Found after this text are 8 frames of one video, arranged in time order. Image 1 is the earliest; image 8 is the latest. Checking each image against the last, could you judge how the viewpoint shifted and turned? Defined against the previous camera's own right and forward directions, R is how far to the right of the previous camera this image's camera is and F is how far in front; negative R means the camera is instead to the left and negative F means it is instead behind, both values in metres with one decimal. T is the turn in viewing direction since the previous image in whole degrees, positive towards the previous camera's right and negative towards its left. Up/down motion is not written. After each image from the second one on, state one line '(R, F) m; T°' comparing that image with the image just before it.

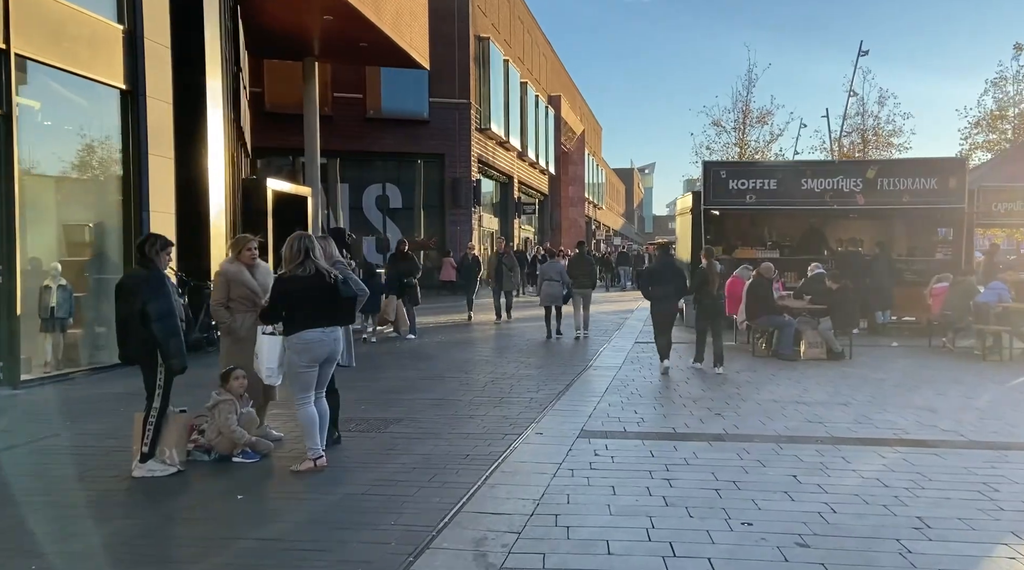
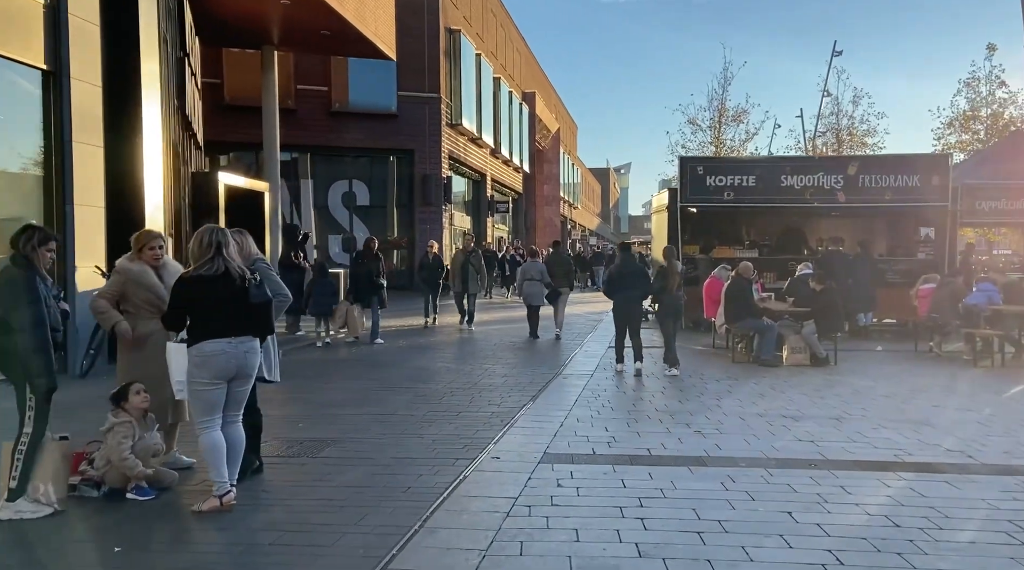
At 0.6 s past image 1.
(+0.2, +0.9) m; +2°
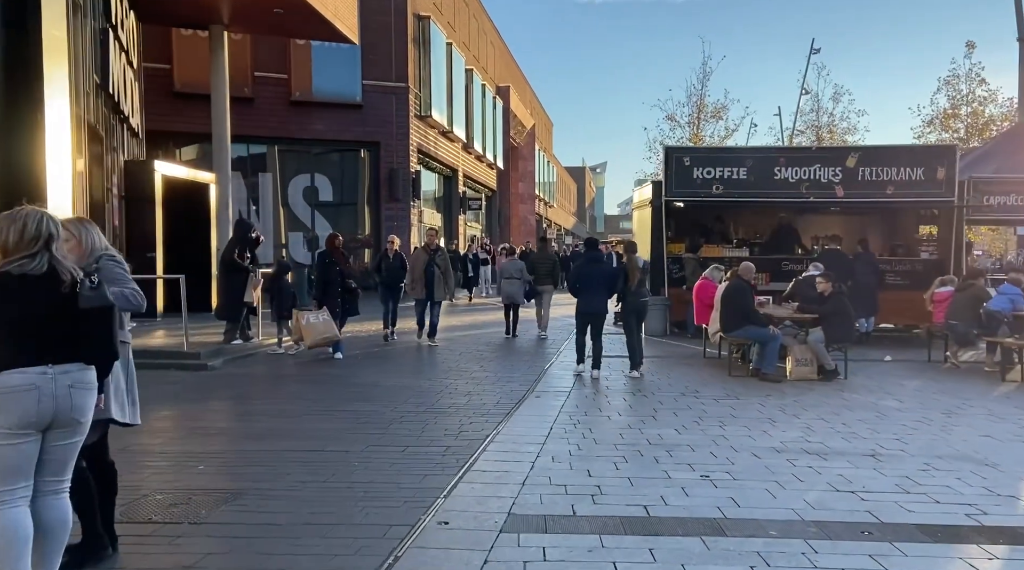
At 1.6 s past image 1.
(+0.1, +1.5) m; +2°
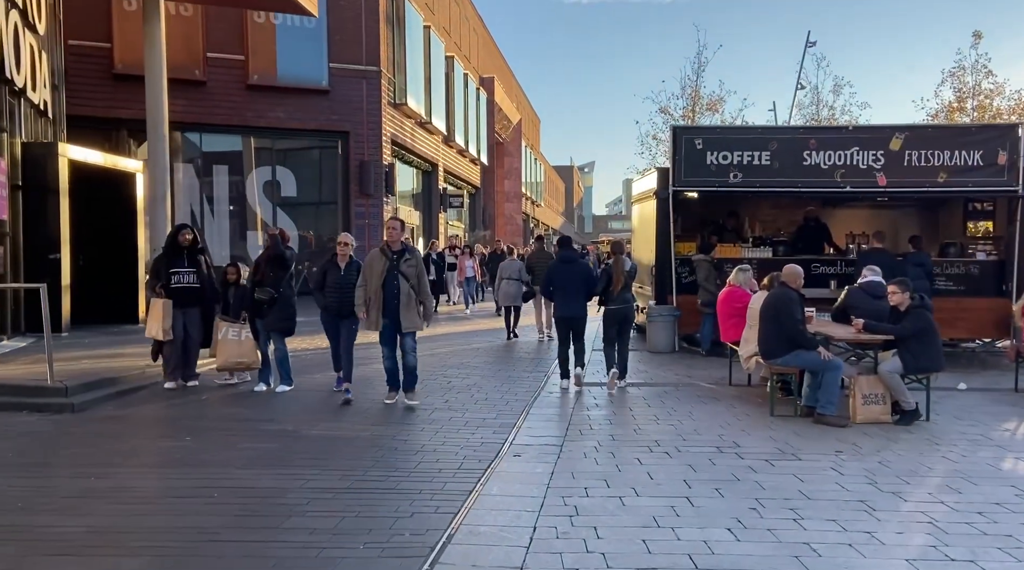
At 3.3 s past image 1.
(+0.1, +2.6) m; +1°
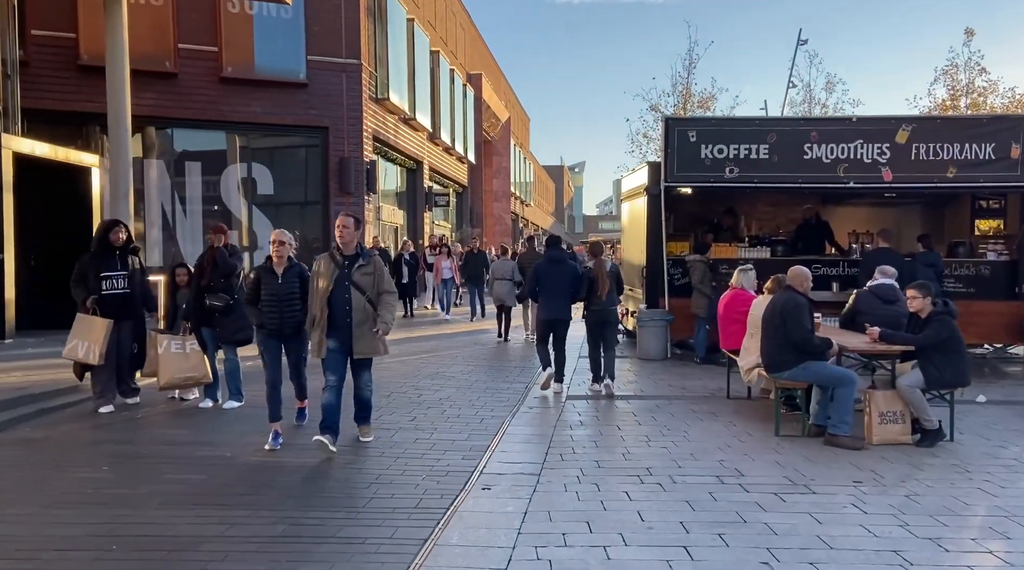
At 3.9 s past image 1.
(+0.1, +0.9) m; +1°
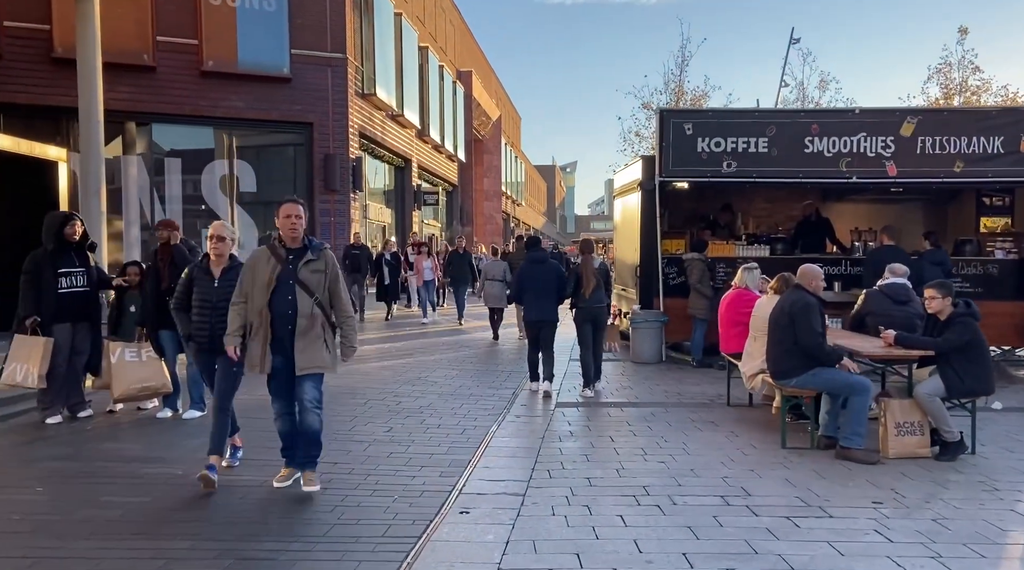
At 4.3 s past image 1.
(+0.1, +0.6) m; +1°
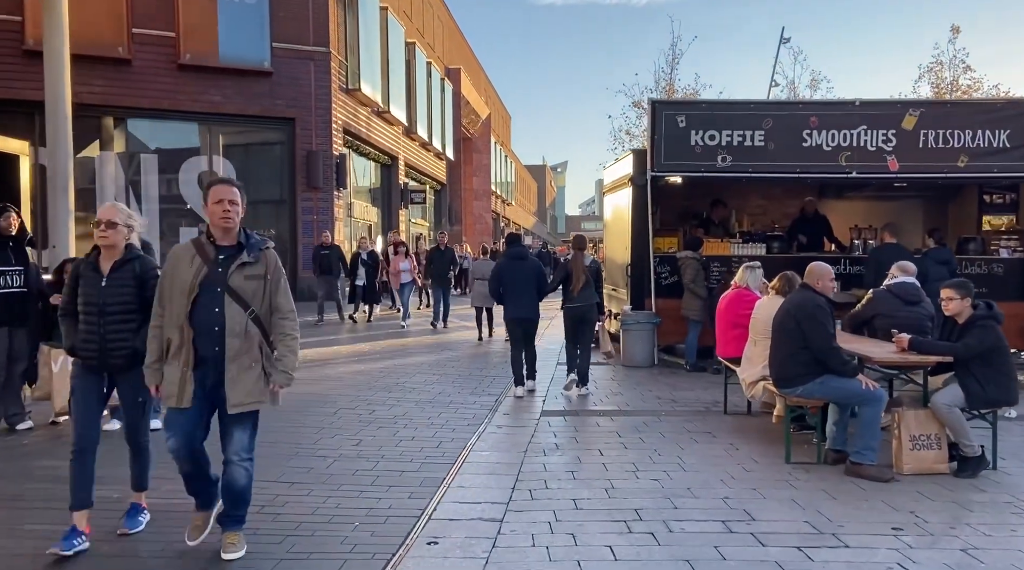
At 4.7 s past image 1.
(+0.1, +0.6) m; +1°
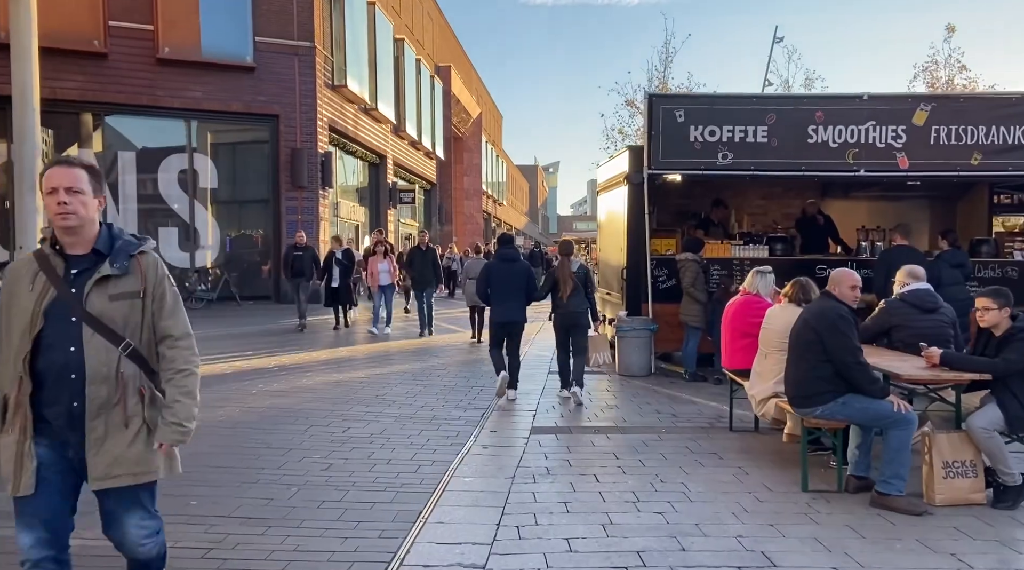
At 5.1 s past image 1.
(0.0, +0.6) m; +1°
